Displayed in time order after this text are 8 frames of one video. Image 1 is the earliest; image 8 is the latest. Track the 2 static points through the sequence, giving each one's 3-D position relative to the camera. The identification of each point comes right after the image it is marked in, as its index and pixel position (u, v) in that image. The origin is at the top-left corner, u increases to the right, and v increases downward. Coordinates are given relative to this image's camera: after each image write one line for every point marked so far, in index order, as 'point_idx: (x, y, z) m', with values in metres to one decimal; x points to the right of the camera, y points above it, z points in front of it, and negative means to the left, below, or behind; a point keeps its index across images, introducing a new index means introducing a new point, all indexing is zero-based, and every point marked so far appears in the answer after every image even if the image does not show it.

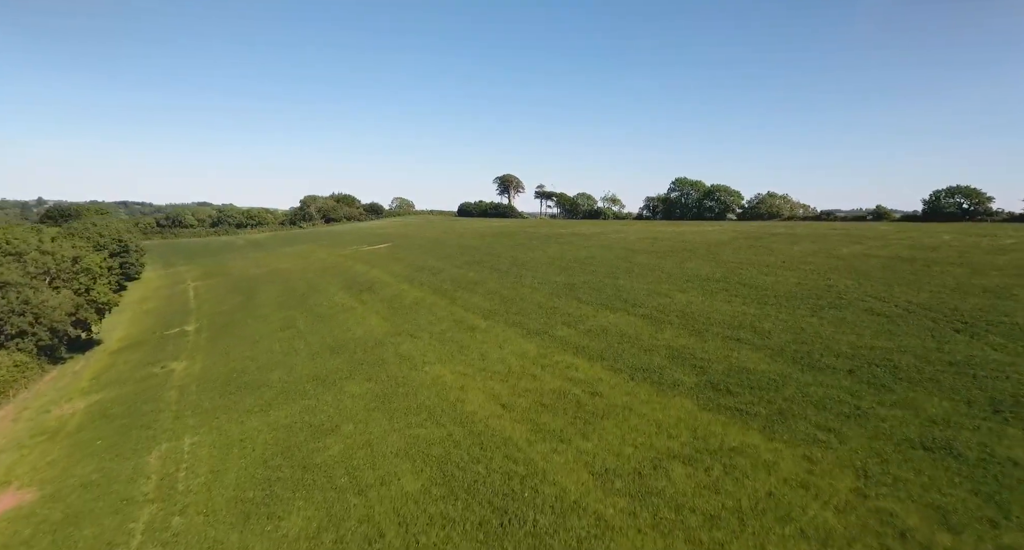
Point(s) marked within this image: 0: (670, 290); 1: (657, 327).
0: (+4.7, -0.4, +16.4) m
1: (+3.6, -1.3, +13.5) m
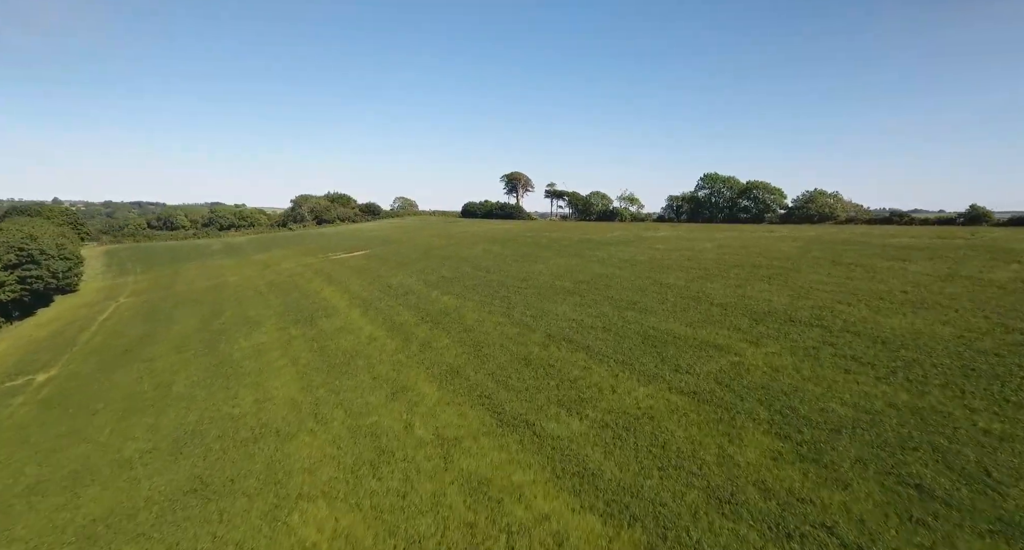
0: (+4.2, -1.2, +10.2) m
1: (+2.9, -2.0, +7.4) m
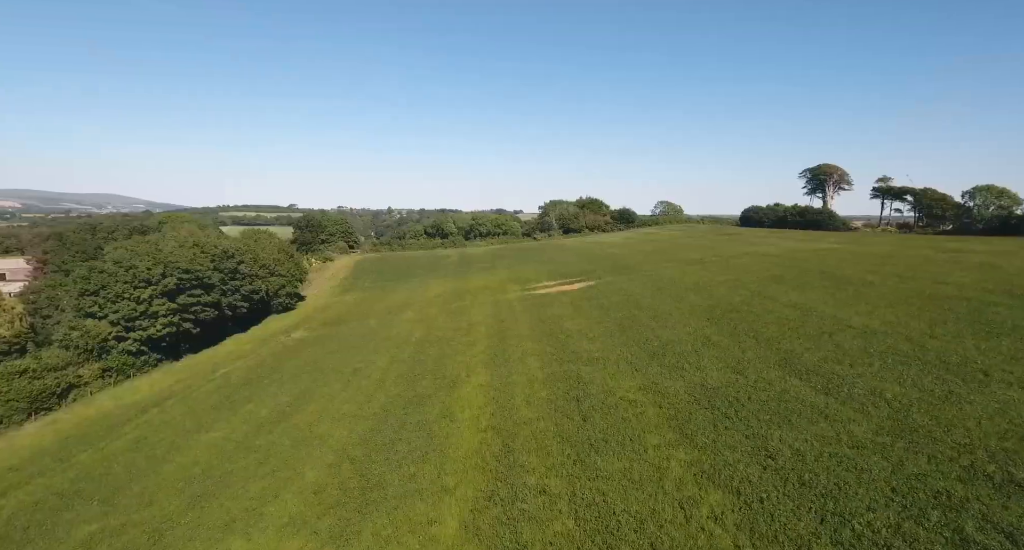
0: (+6.3, -3.3, +10.2) m
1: (+4.4, -4.1, +7.7) m
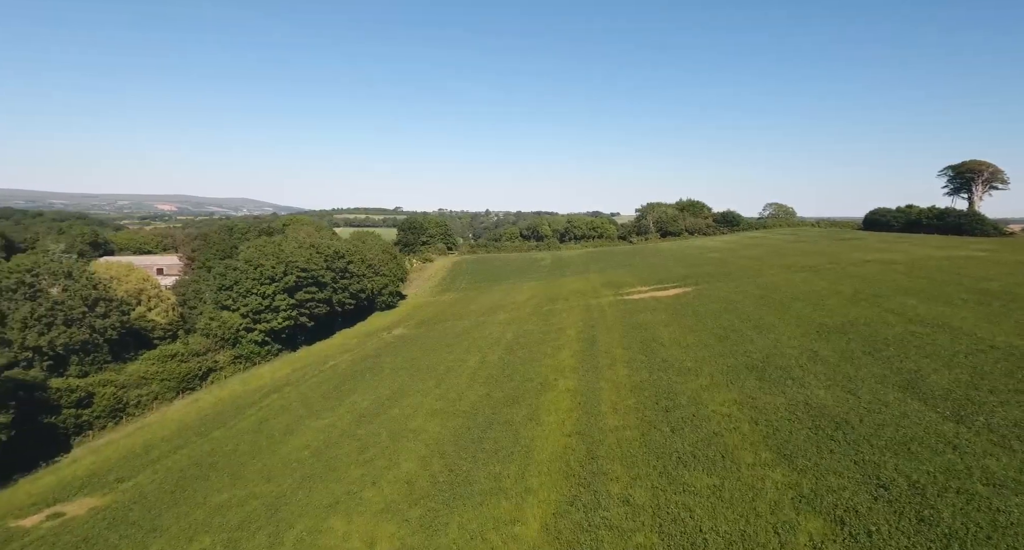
0: (+7.6, -3.5, +9.0) m
1: (+5.2, -4.3, +6.9) m
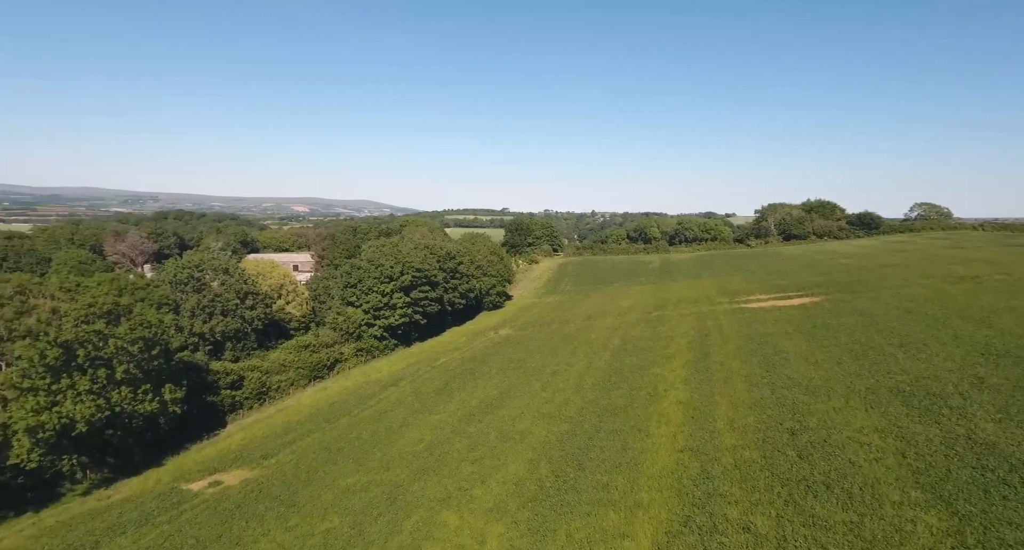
0: (+9.4, -3.9, +7.2) m
1: (+6.7, -4.6, +5.6) m
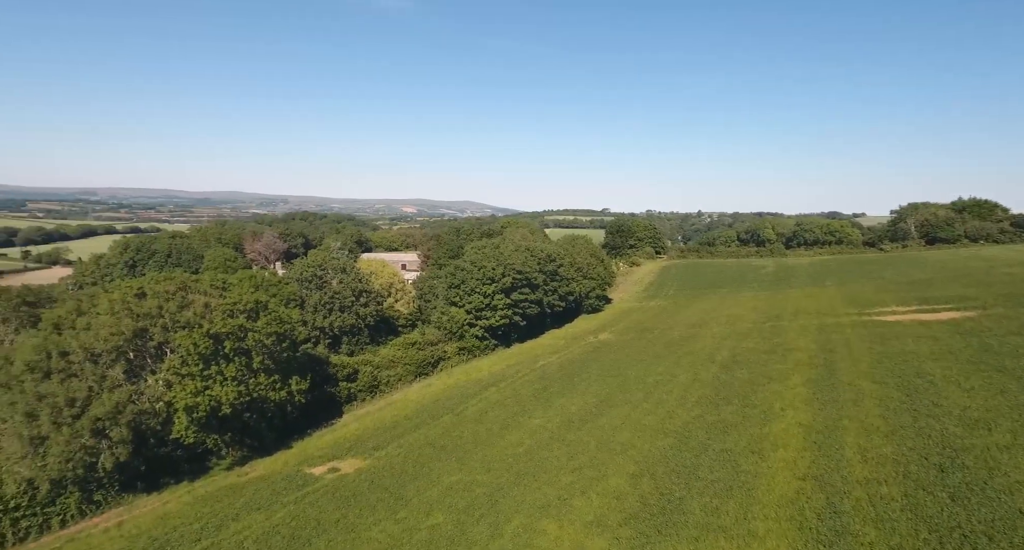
0: (+10.6, -4.5, +5.0) m
1: (+7.7, -5.2, +3.9) m
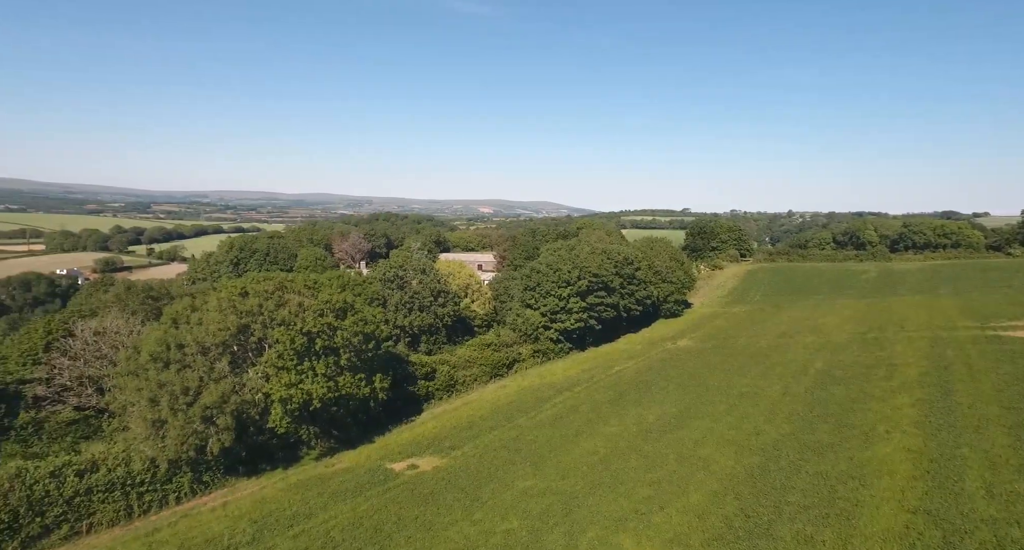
0: (+11.1, -5.0, +3.0) m
1: (+8.1, -5.7, +2.3) m
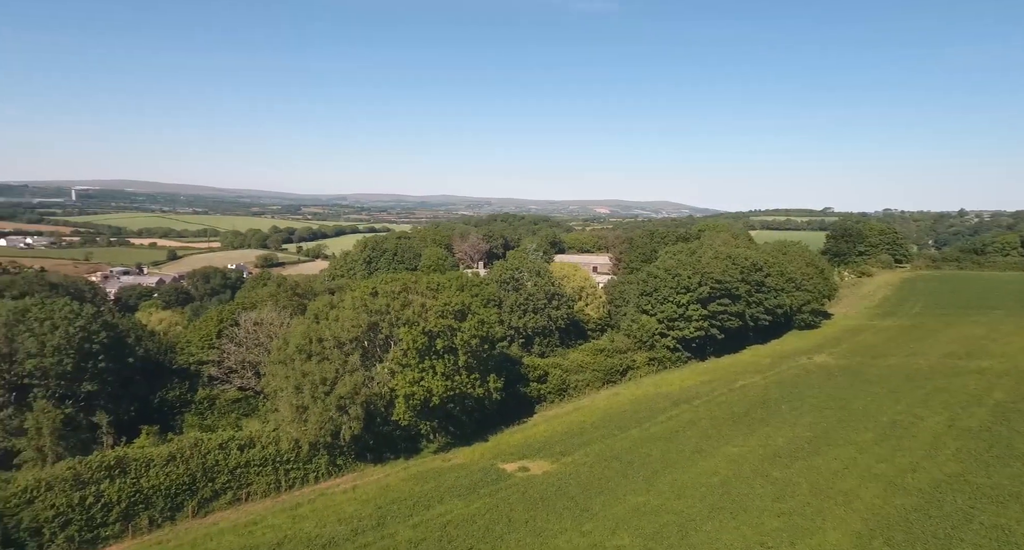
0: (+10.8, -5.6, -0.8) m
1: (+7.6, -6.2, -0.8) m
